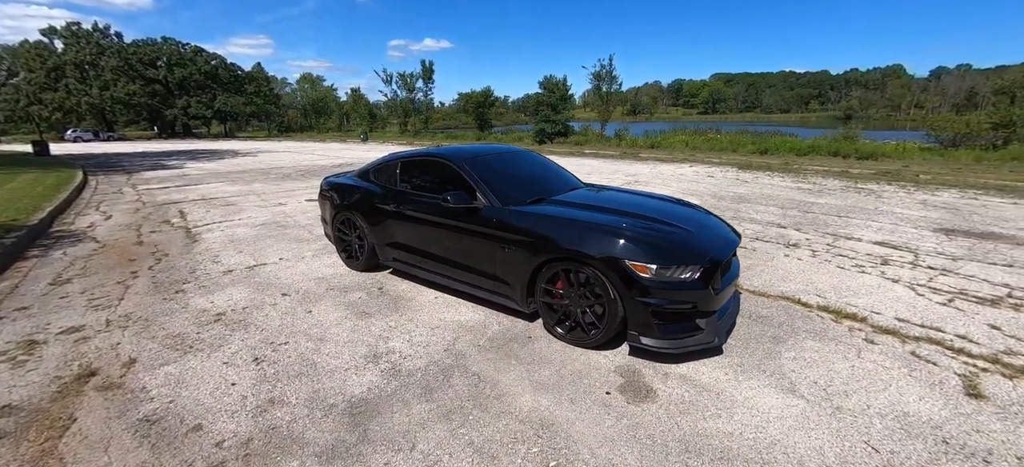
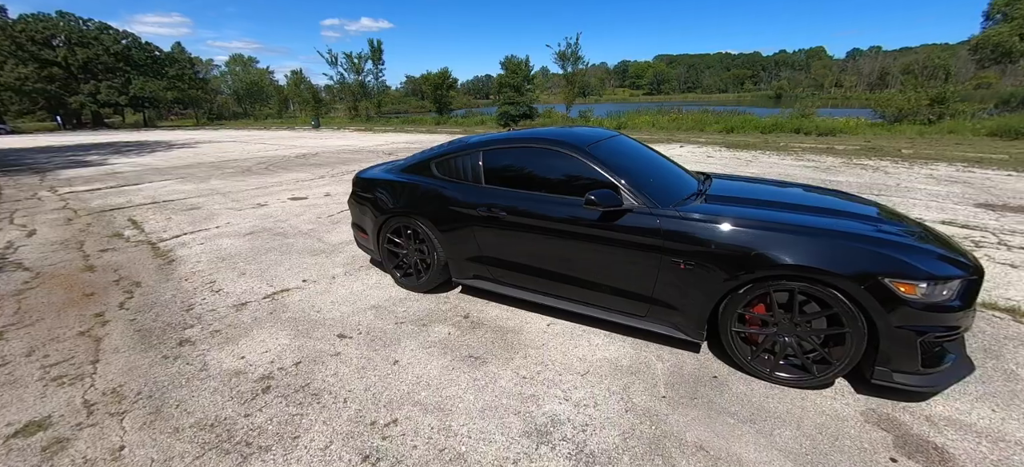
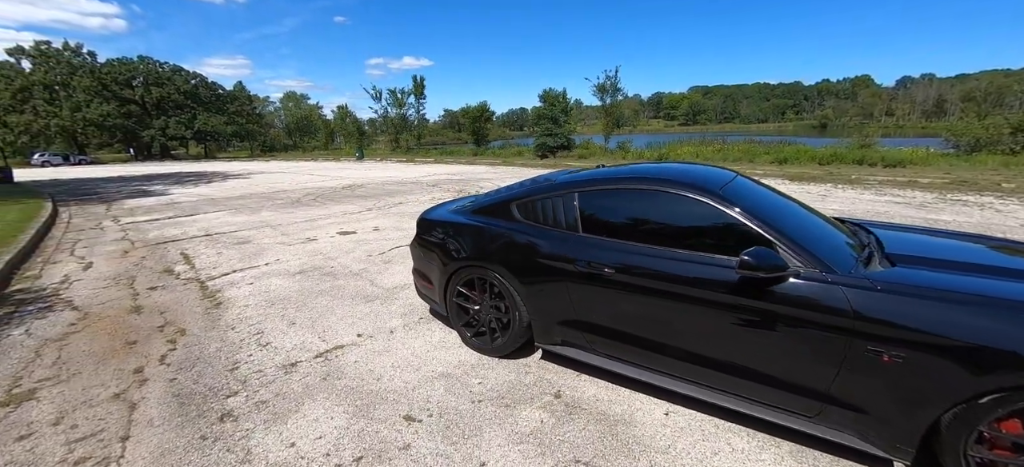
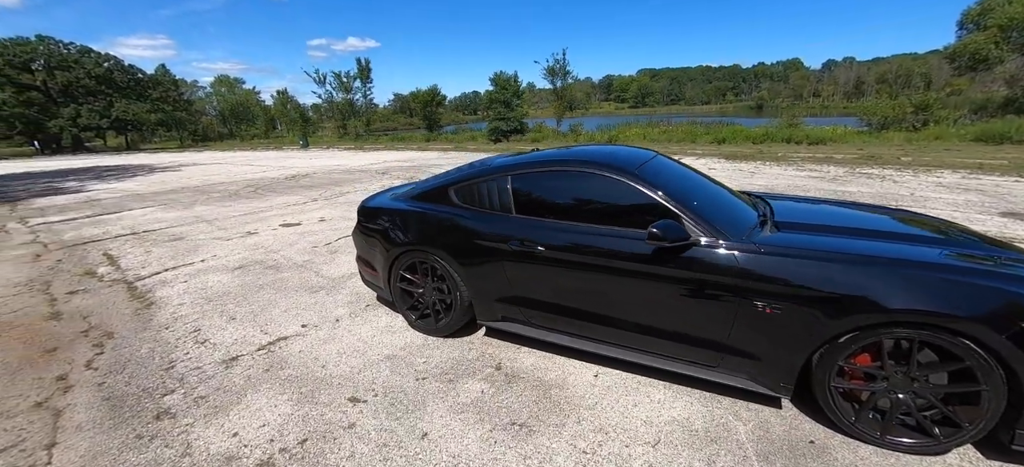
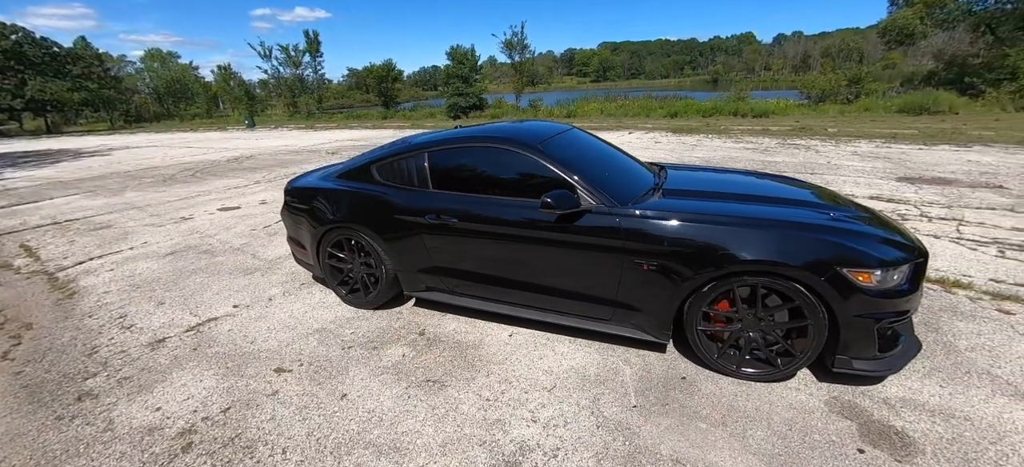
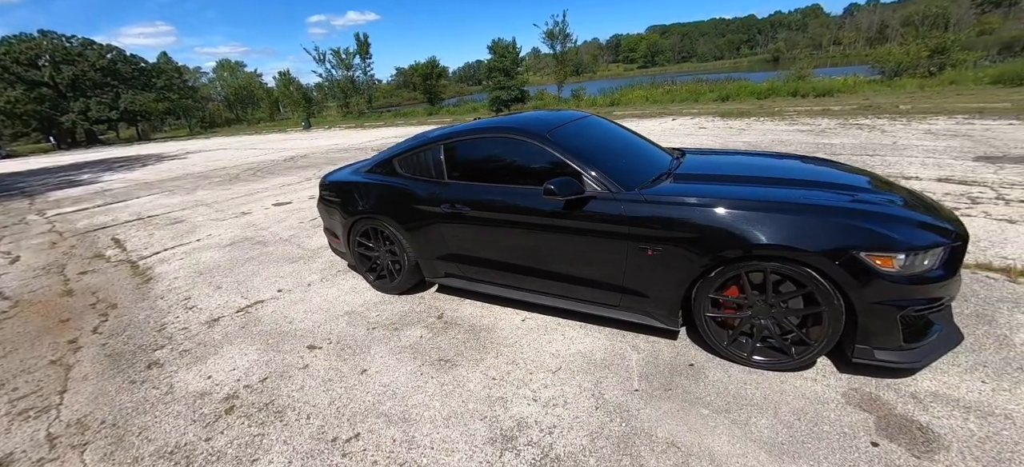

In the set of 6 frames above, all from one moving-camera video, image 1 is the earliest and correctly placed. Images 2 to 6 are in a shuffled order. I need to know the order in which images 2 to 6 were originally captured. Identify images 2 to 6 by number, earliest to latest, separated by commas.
6, 5, 4, 3, 2
